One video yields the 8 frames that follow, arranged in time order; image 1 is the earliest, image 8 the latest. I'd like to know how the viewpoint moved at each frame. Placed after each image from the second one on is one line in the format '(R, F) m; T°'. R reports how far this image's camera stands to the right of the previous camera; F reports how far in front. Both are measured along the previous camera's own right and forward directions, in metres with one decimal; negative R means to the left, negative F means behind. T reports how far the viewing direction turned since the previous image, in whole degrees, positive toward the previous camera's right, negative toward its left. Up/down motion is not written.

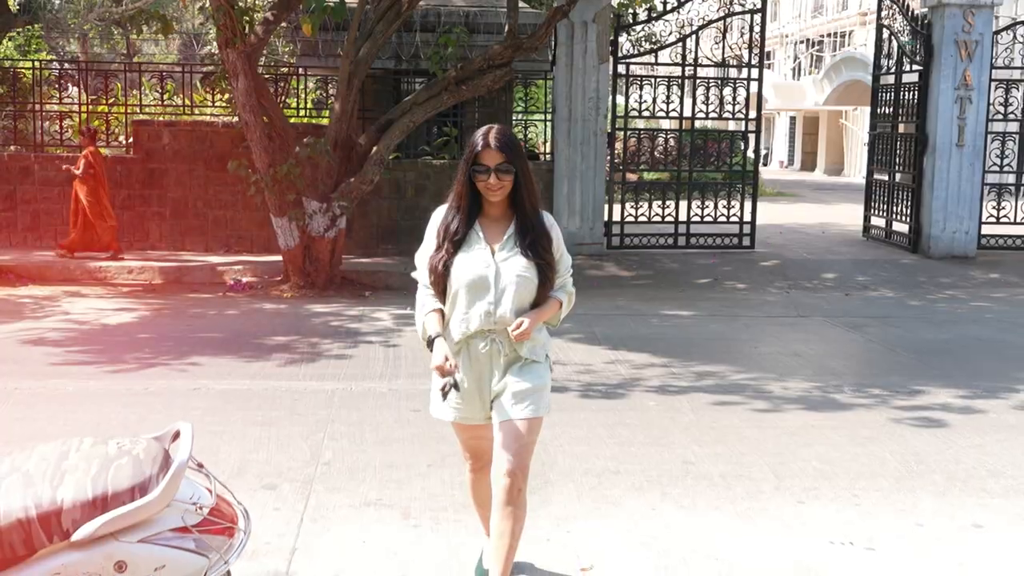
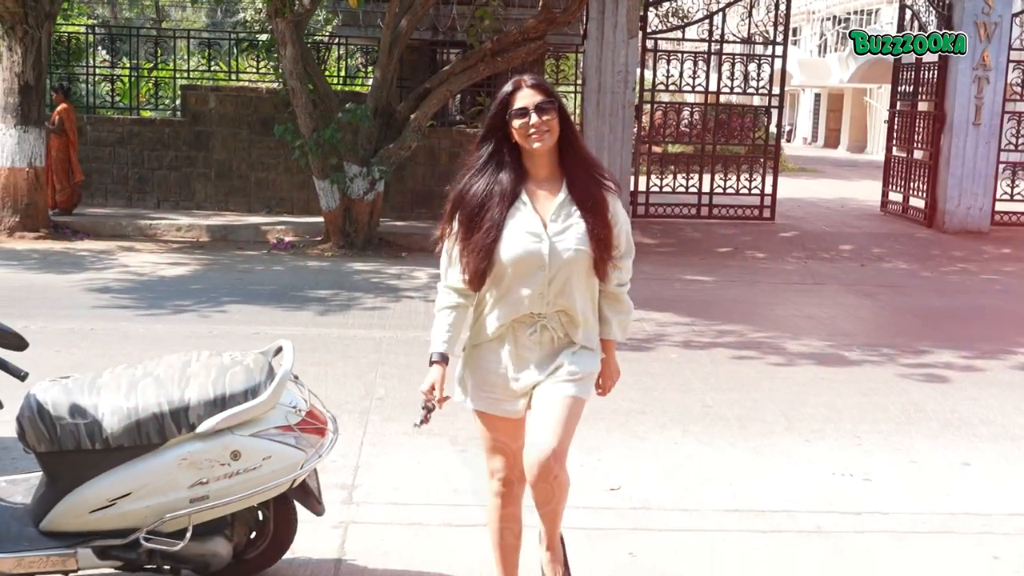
(-0.1, -0.5) m; -1°
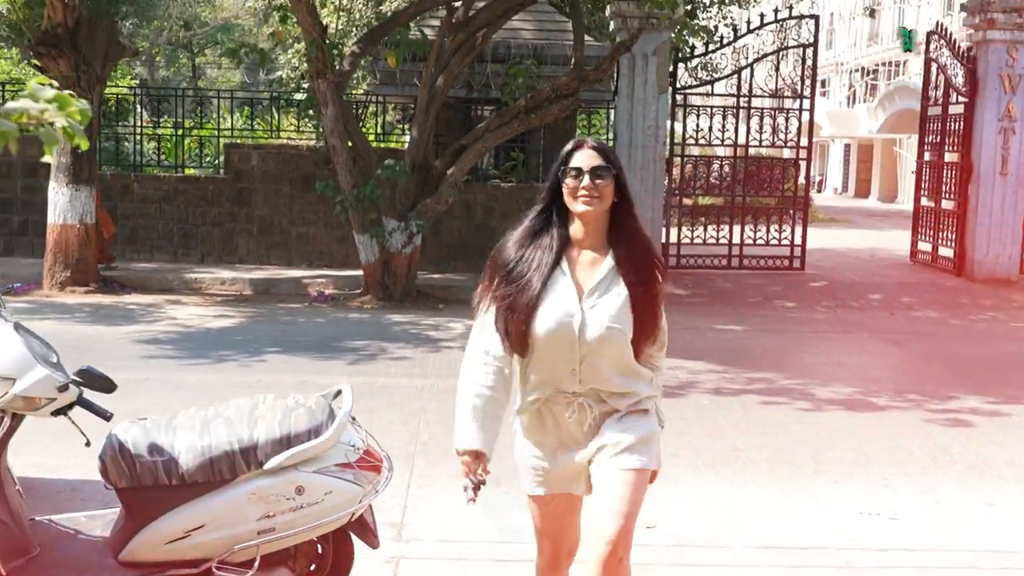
(0.0, -0.3) m; -2°
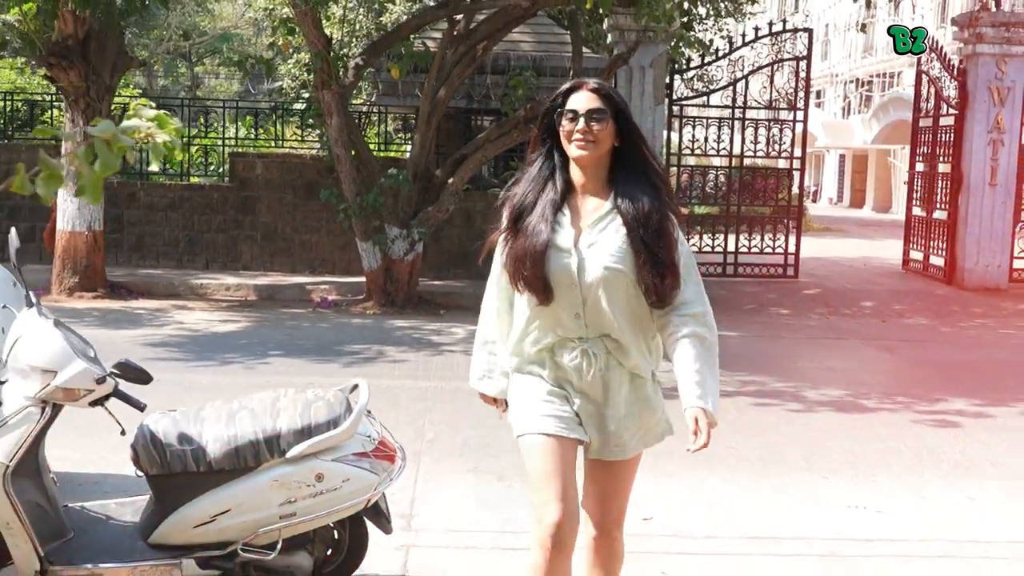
(0.0, -0.2) m; 0°
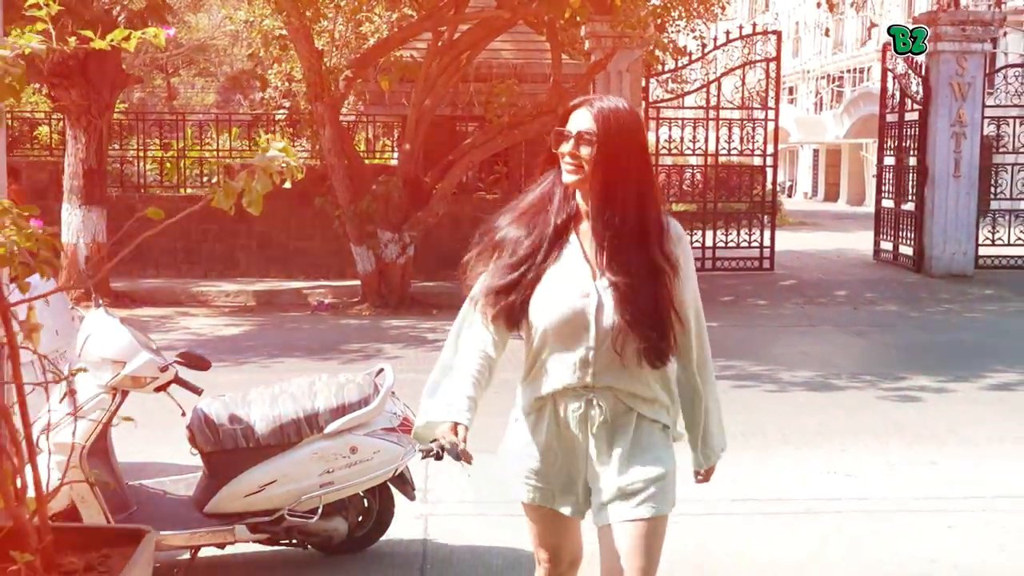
(-0.1, -0.5) m; +1°
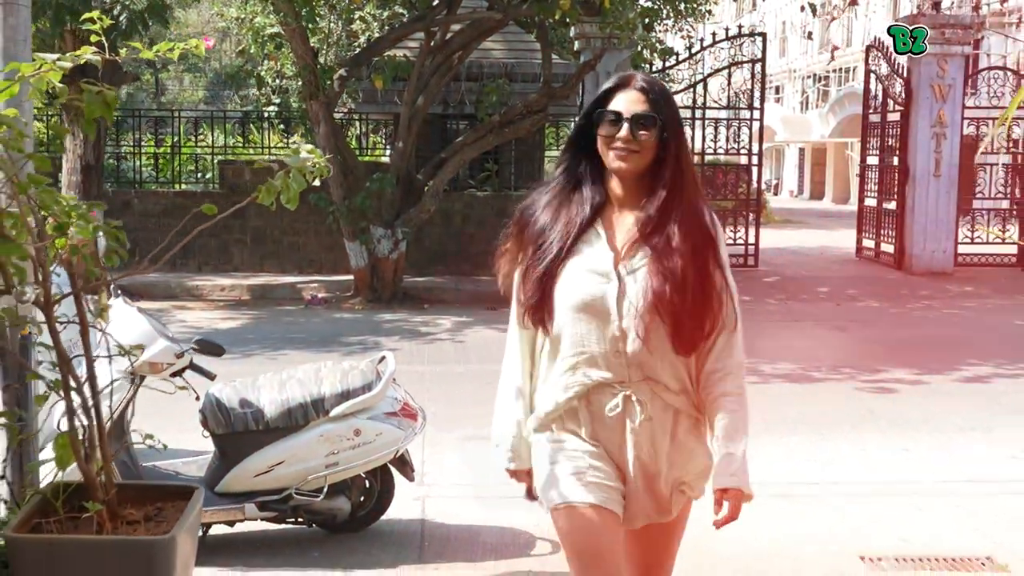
(0.0, -0.3) m; +1°
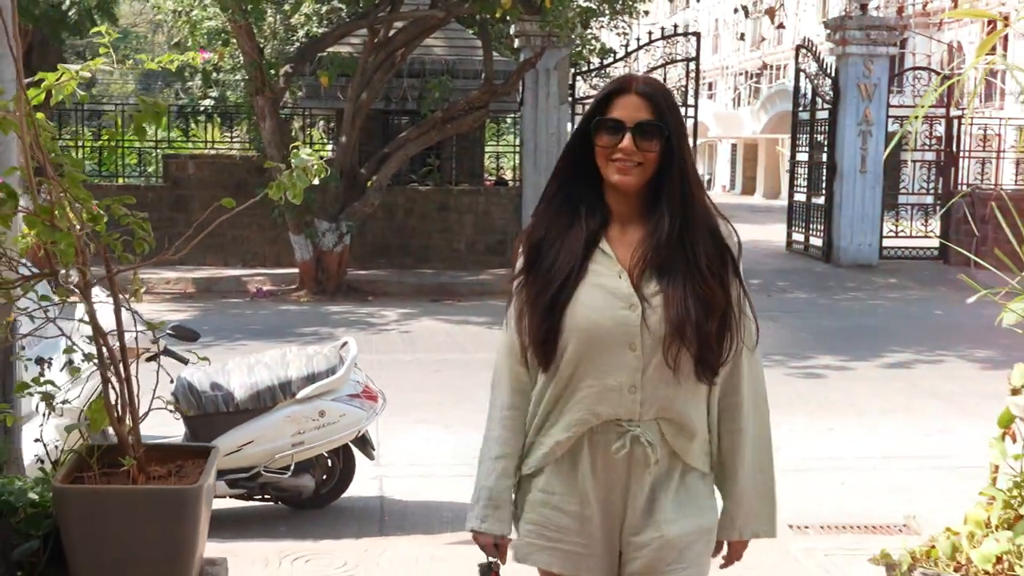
(-0.1, -0.3) m; +3°
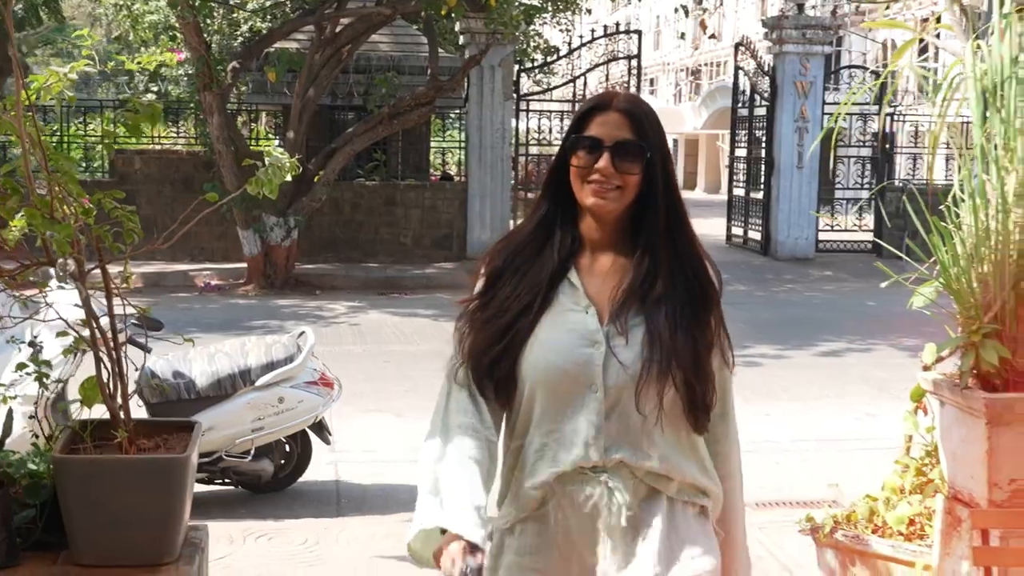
(0.0, -0.2) m; +3°
